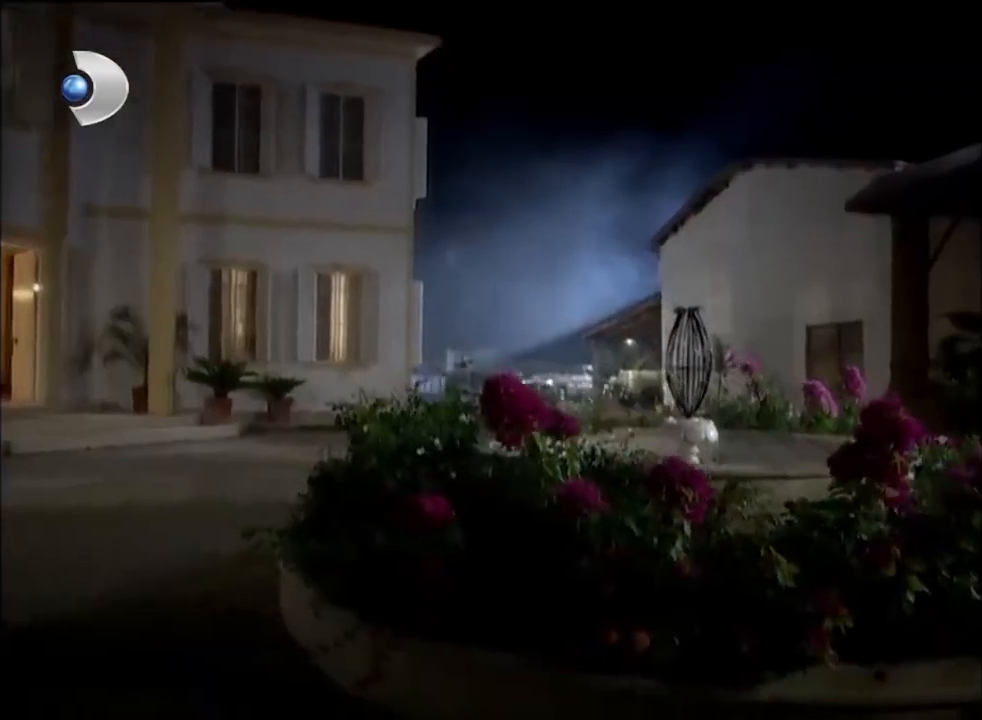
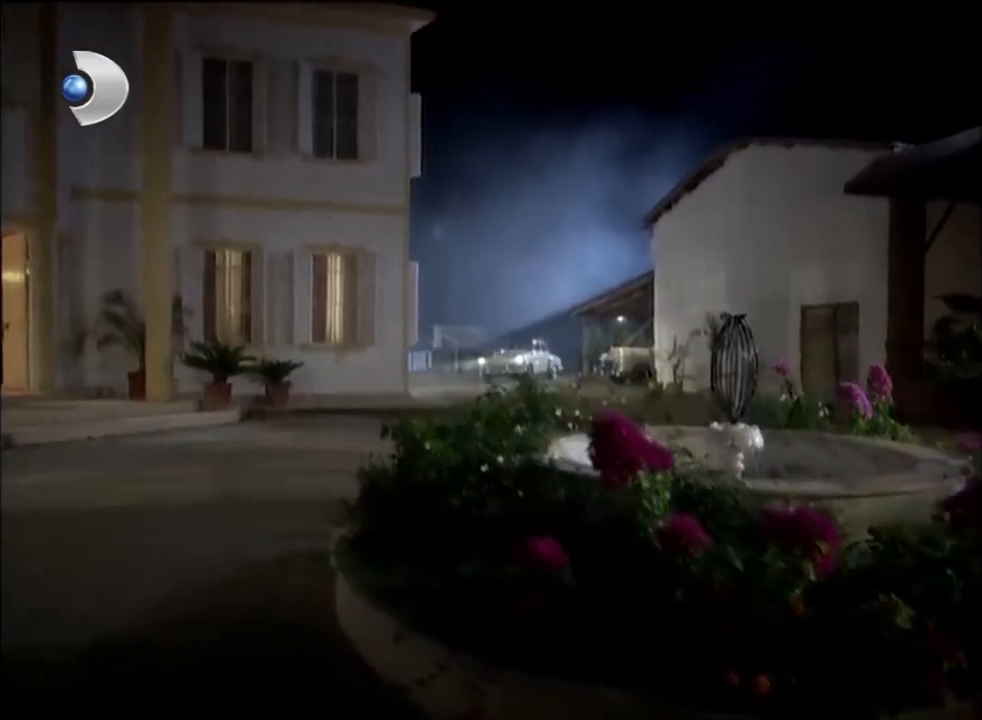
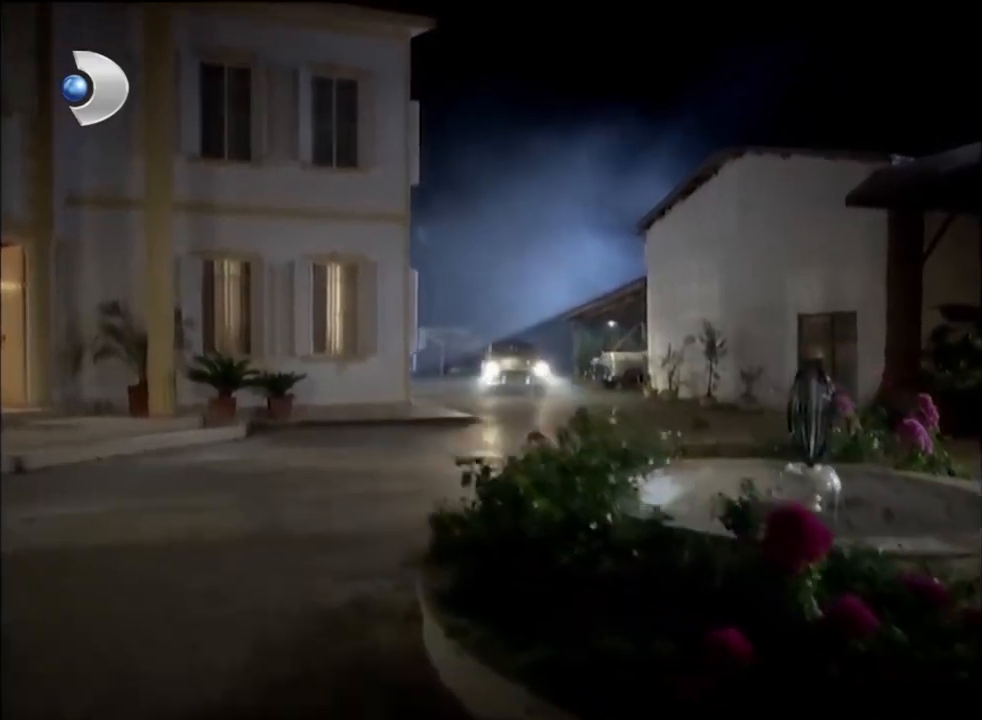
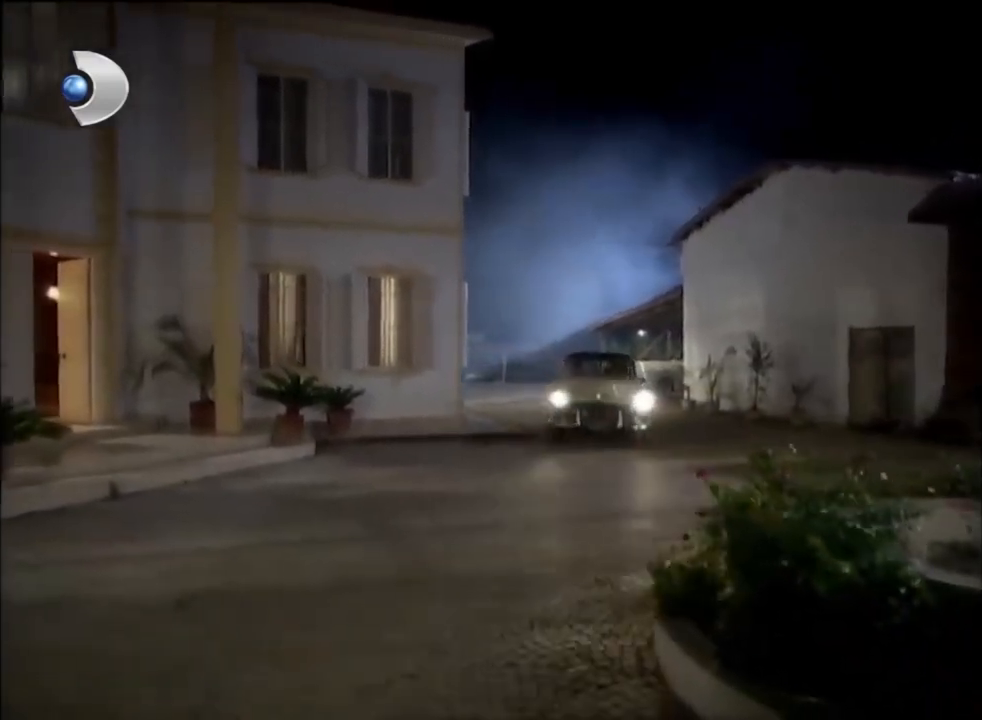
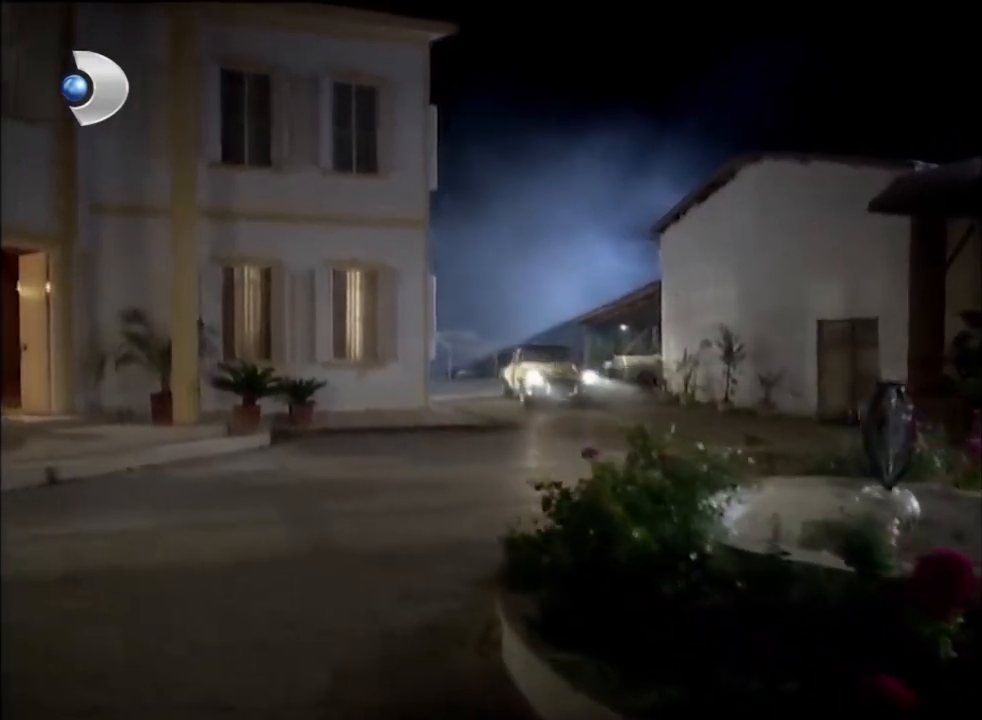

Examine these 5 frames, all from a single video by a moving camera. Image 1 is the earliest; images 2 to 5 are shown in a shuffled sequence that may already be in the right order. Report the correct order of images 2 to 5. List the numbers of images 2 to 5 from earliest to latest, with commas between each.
2, 3, 5, 4
